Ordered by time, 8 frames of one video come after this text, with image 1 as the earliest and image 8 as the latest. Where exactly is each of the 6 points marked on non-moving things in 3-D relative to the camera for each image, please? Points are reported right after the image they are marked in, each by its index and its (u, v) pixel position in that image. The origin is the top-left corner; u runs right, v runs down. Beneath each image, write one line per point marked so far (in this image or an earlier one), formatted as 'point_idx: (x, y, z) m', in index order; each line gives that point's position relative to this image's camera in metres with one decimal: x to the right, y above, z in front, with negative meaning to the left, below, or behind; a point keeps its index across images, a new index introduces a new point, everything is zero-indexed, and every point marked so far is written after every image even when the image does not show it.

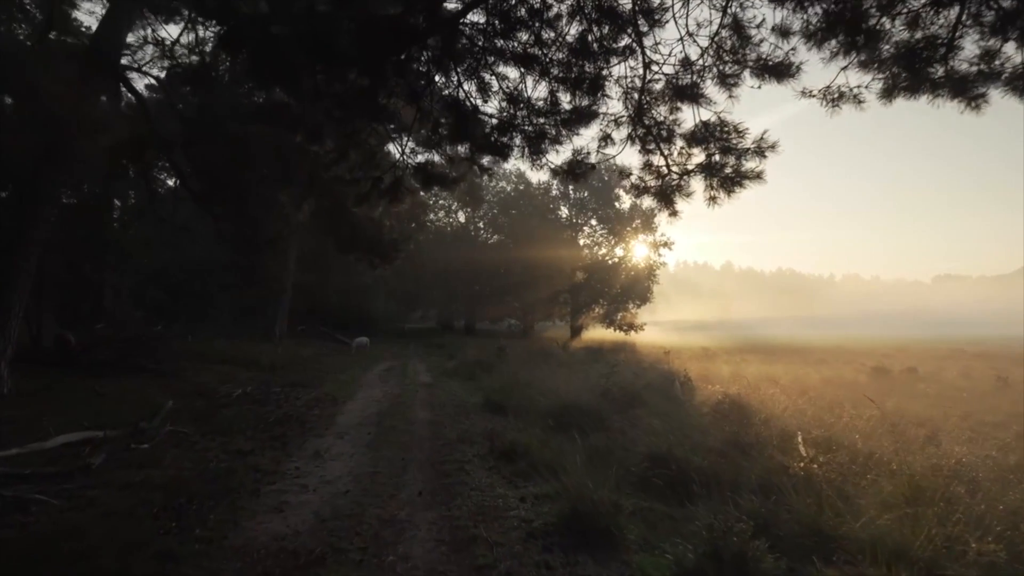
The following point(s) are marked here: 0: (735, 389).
0: (+5.8, -2.7, +17.7) m
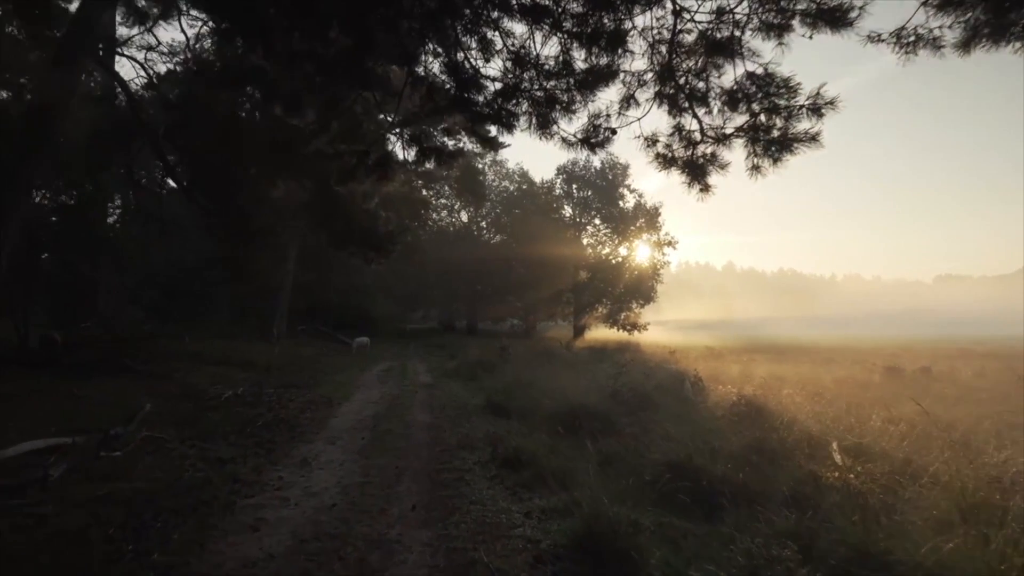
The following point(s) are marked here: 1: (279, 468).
0: (+5.9, -2.6, +16.9) m
1: (-3.1, -2.4, +8.8) m
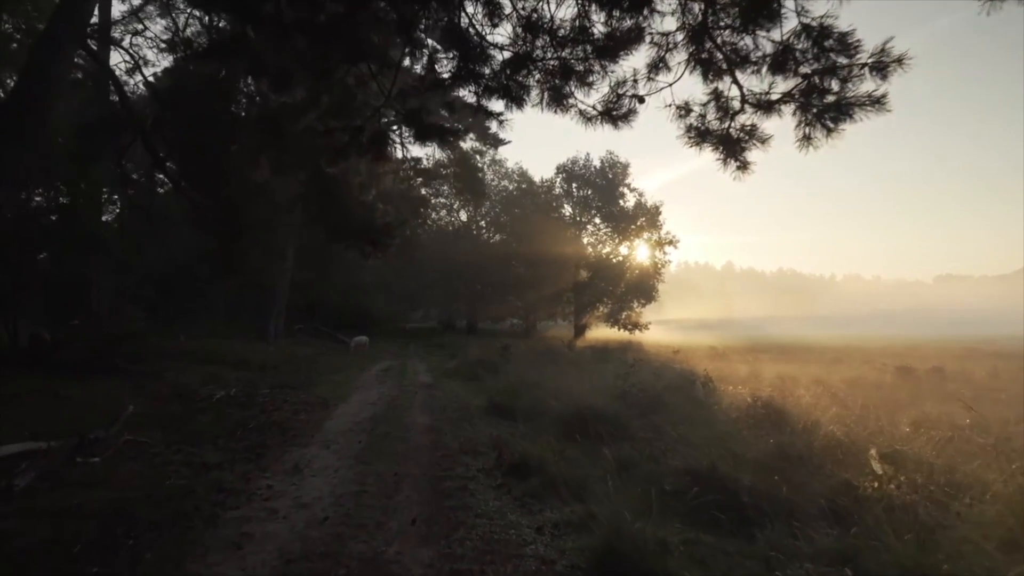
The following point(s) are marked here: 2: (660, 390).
0: (+6.0, -2.6, +16.3) m
1: (-3.0, -2.3, +8.2) m
2: (+3.1, -2.1, +13.9) m
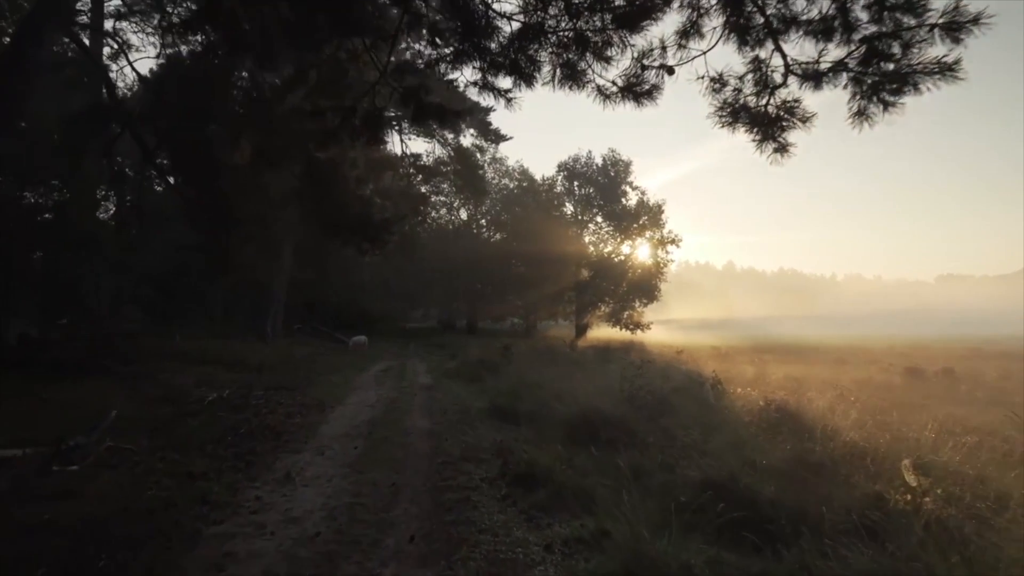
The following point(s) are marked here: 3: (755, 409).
0: (+6.0, -2.5, +15.8) m
1: (-2.9, -2.3, +7.7) m
2: (+3.2, -2.1, +13.5) m
3: (+4.7, -2.3, +12.7) m
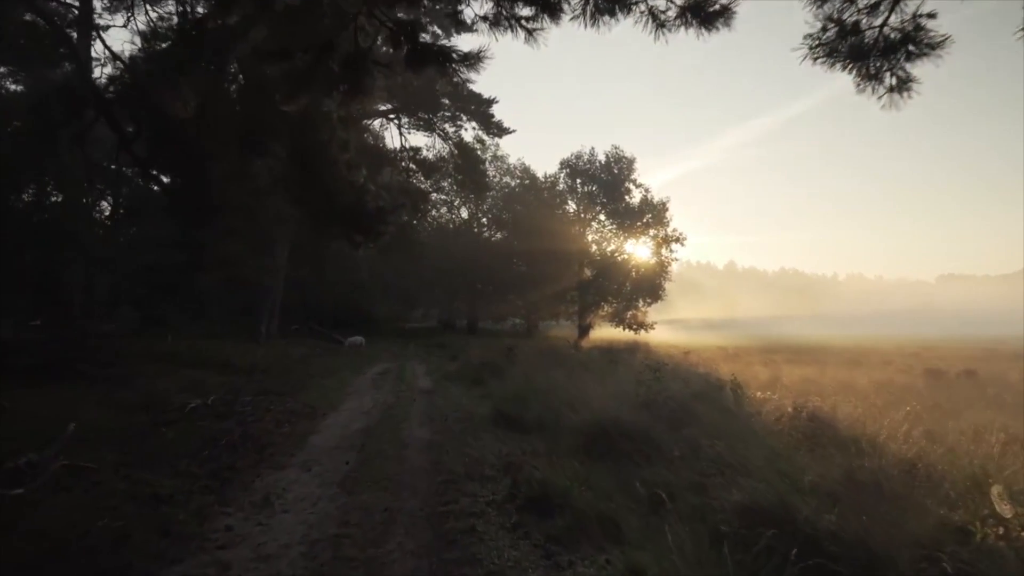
0: (+6.2, -2.5, +14.8) m
1: (-2.8, -2.2, +6.6) m
2: (+3.3, -2.1, +12.4) m
3: (+4.8, -2.3, +11.7) m
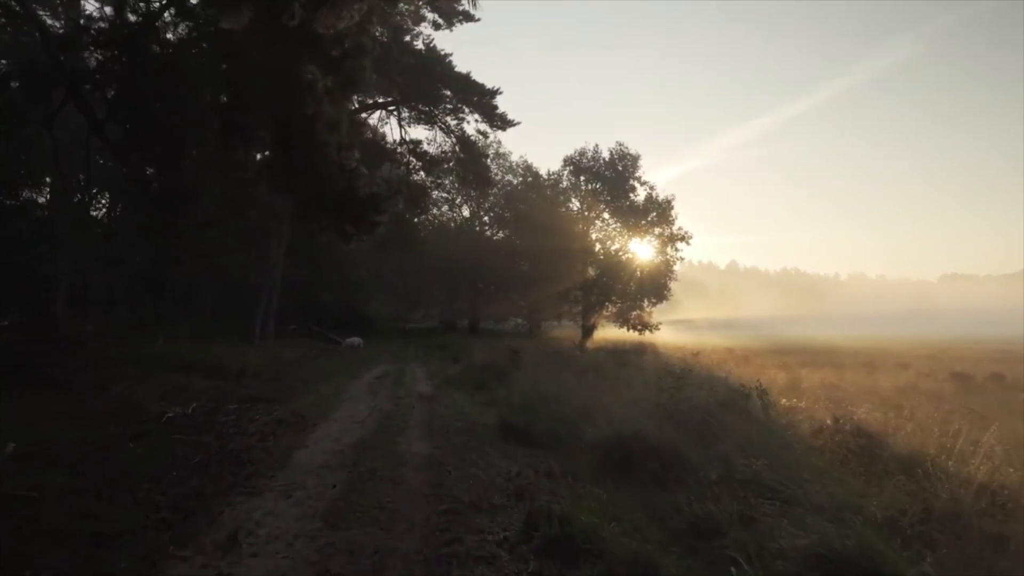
0: (+6.3, -2.5, +13.6) m
1: (-2.7, -2.2, +5.5) m
2: (+3.4, -2.0, +11.3) m
3: (+4.9, -2.2, +10.5) m
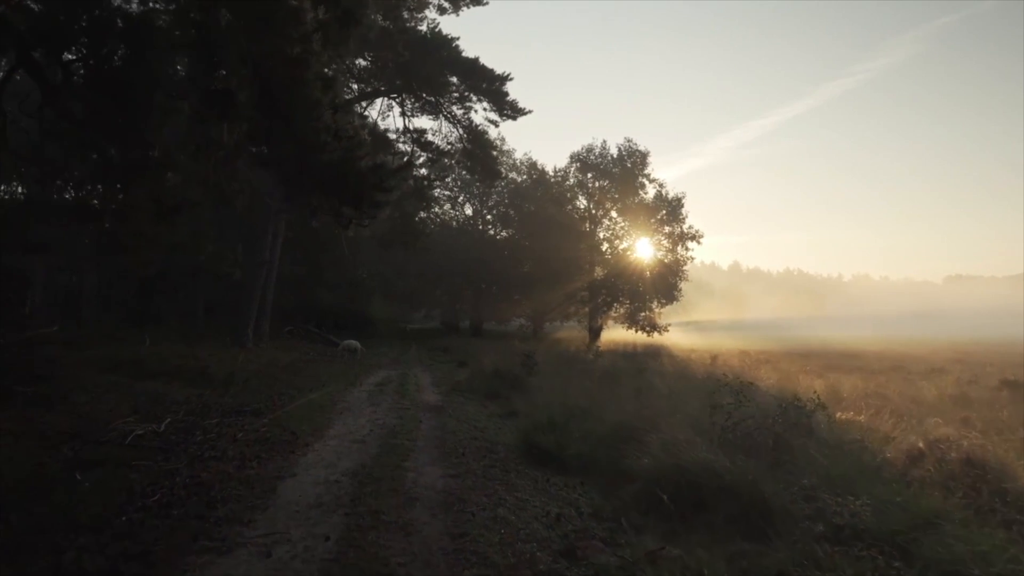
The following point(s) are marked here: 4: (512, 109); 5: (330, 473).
0: (+6.7, -2.4, +11.9) m
1: (-2.3, -2.2, +3.8) m
2: (+3.8, -2.0, +9.5) m
3: (+5.3, -2.2, +8.8) m
4: (+0.1, +5.1, +18.2) m
5: (-2.3, -2.3, +8.2) m
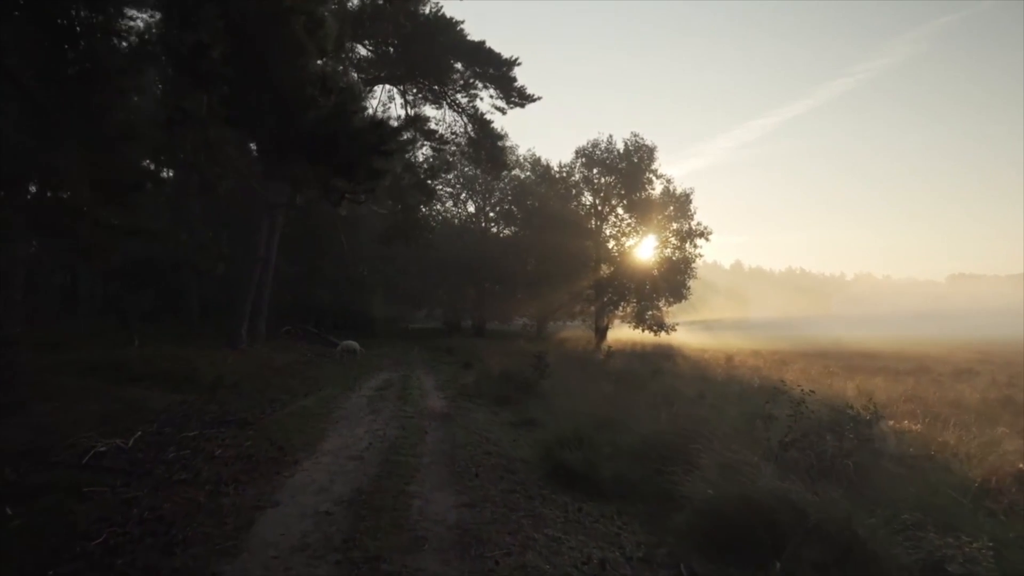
0: (+7.0, -2.3, +10.5) m
1: (-2.0, -2.1, +2.4) m
2: (+4.1, -1.9, +8.1) m
3: (+5.6, -2.1, +7.4) m
4: (+0.4, +5.2, +16.8) m
5: (-2.0, -2.3, +6.8) m
